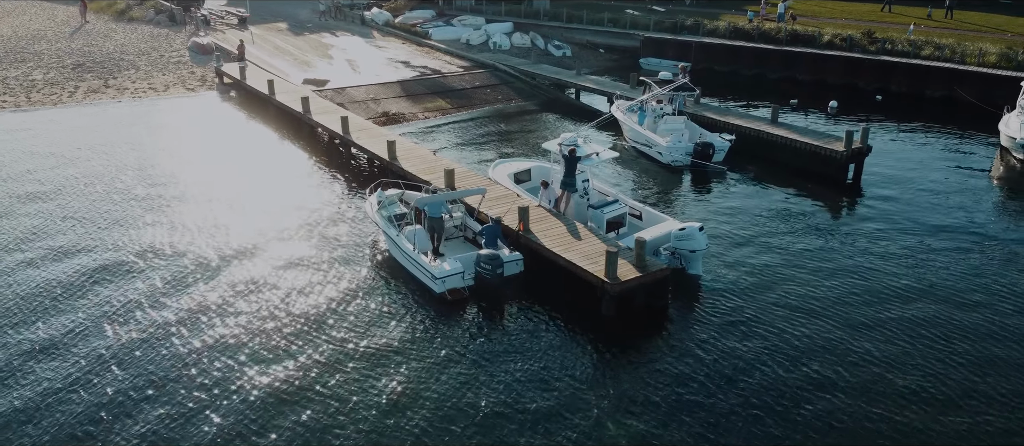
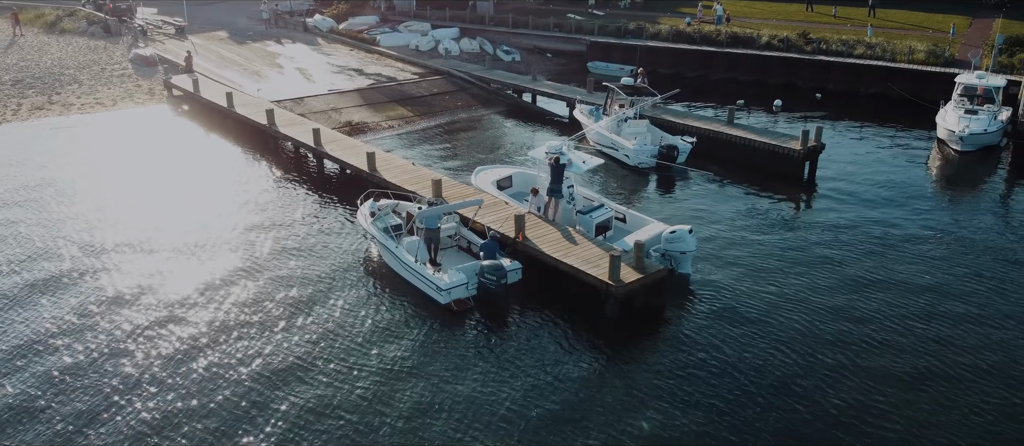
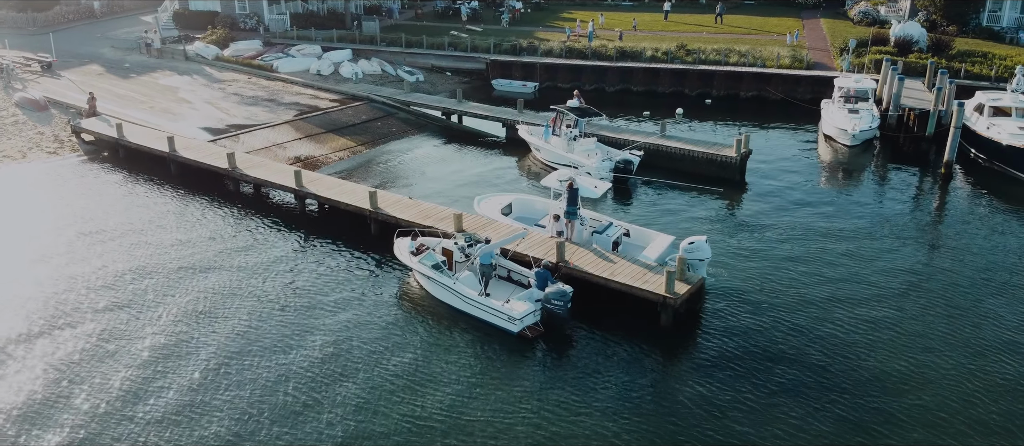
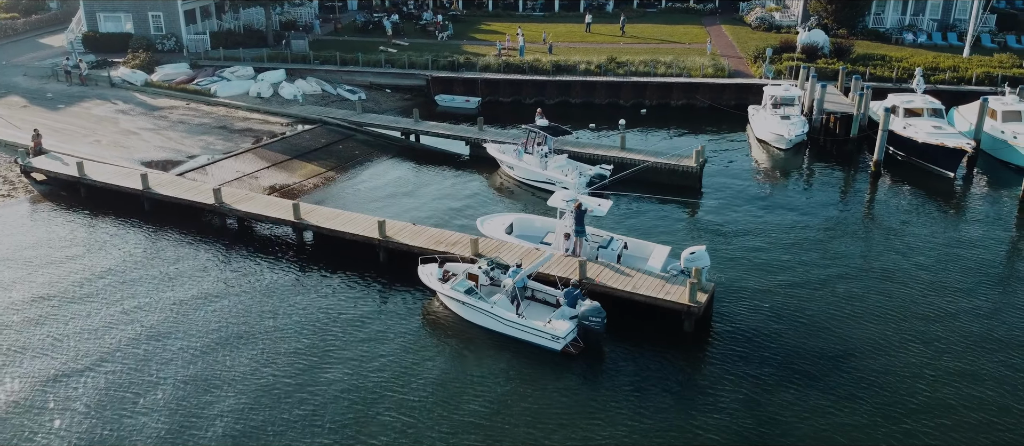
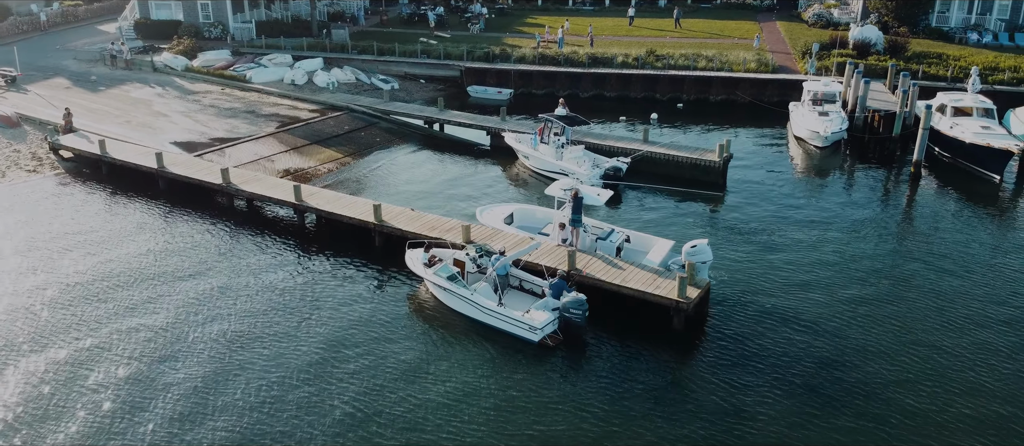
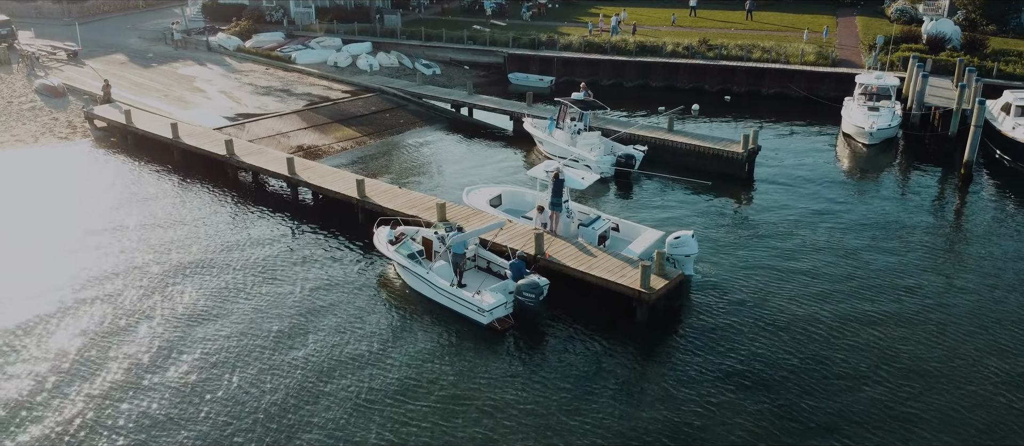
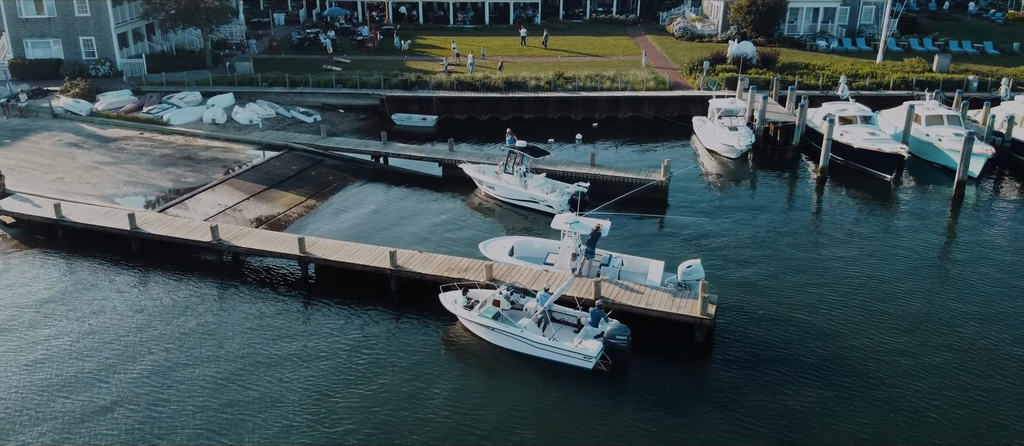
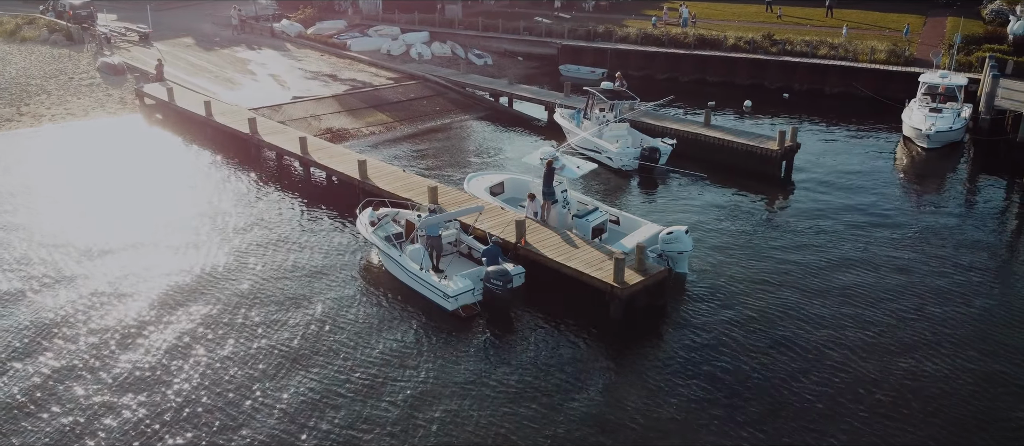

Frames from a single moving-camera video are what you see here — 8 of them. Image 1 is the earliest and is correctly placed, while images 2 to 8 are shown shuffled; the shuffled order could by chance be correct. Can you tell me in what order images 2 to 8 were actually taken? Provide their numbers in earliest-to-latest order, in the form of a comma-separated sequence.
2, 8, 6, 3, 5, 4, 7
